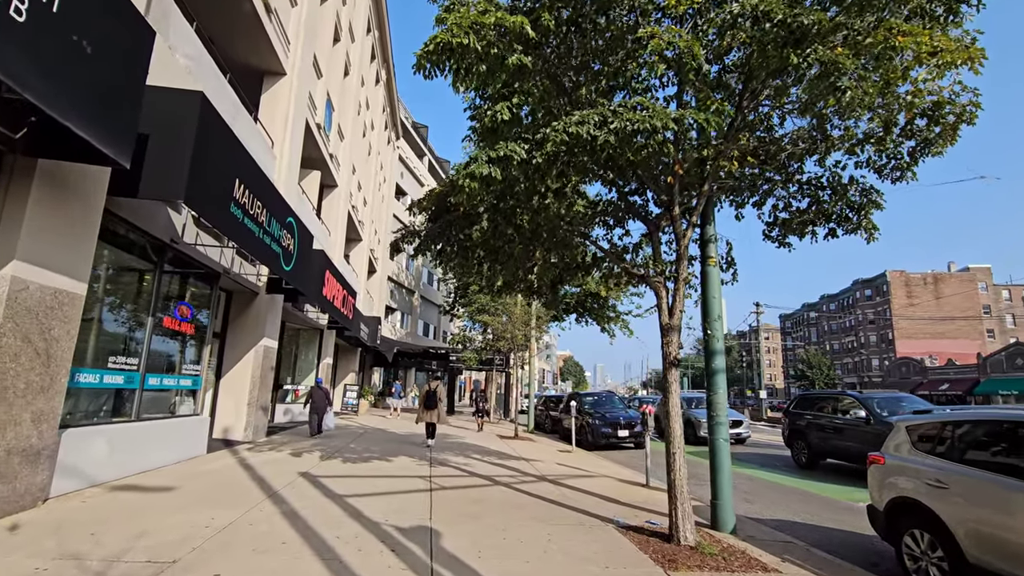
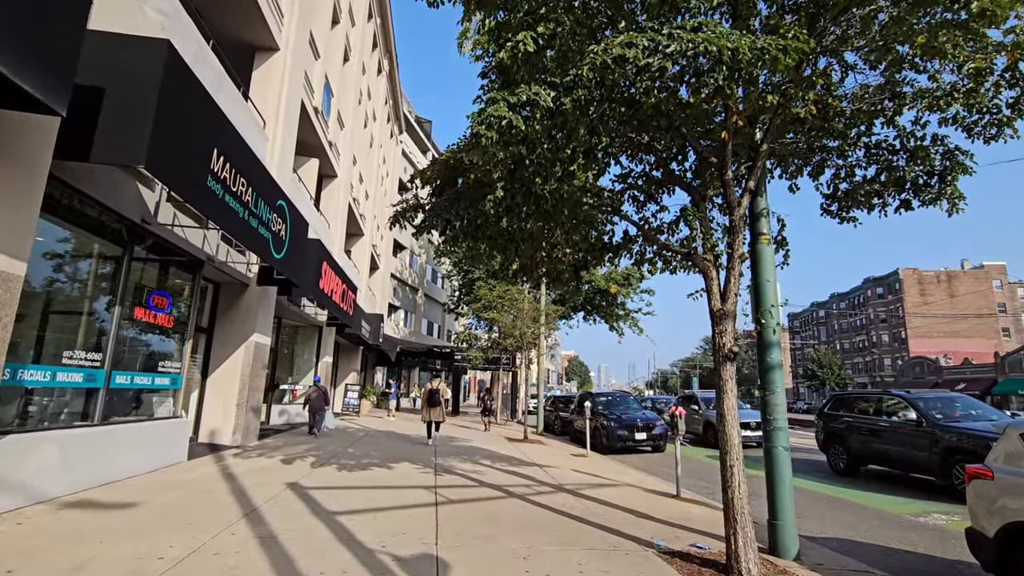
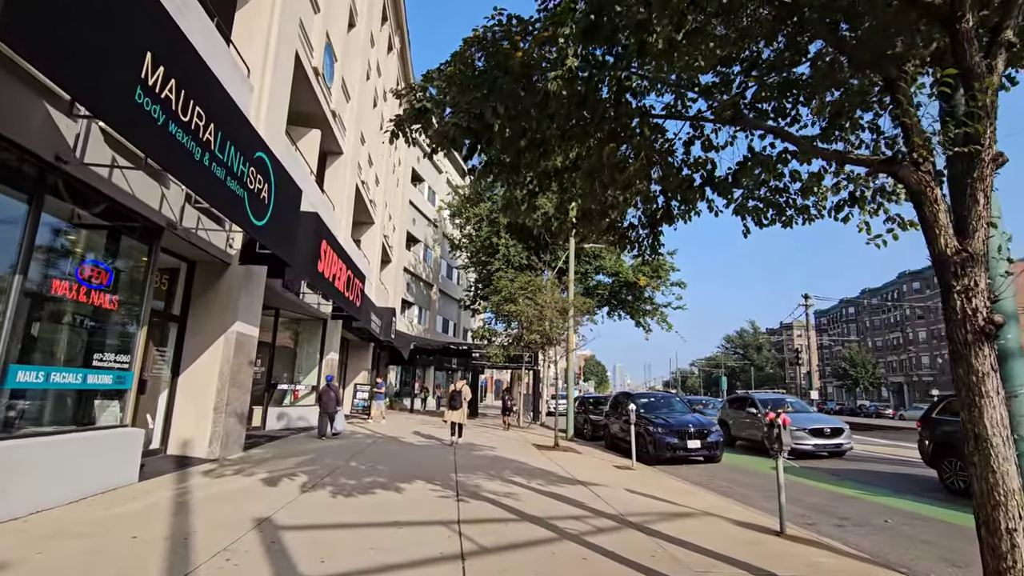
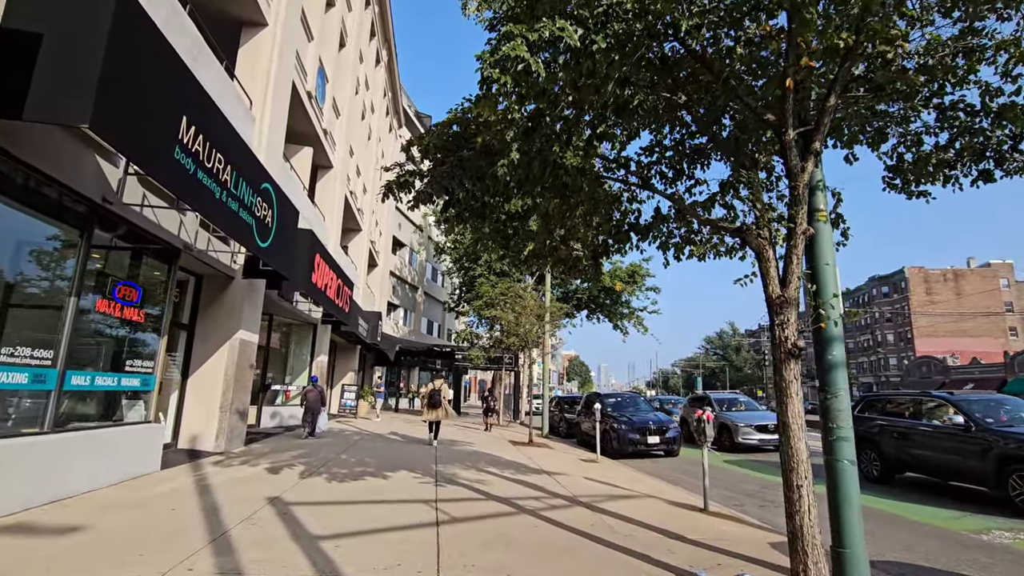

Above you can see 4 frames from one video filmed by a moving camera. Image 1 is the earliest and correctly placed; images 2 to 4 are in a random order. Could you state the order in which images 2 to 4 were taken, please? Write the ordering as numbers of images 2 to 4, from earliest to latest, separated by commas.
2, 4, 3
